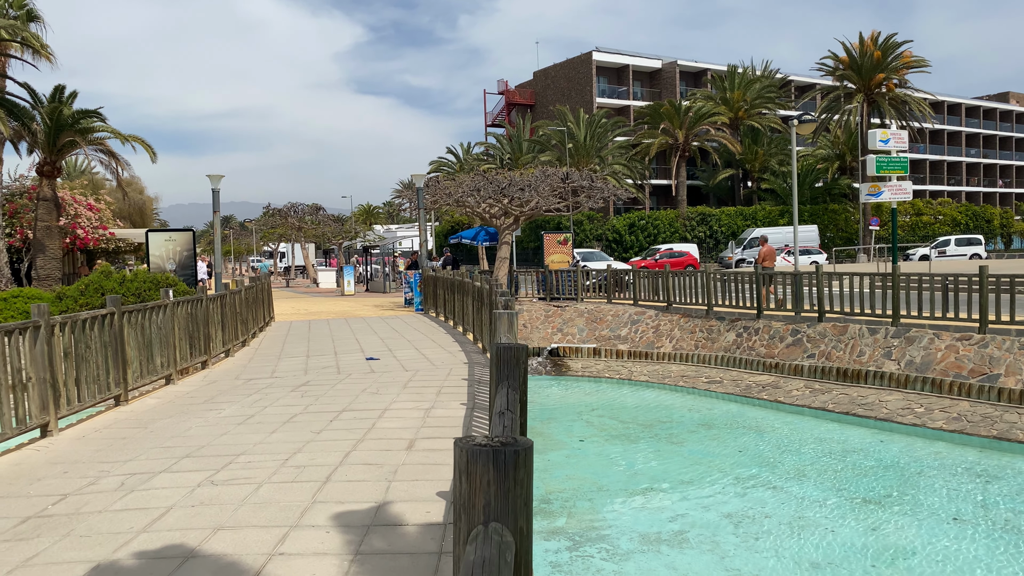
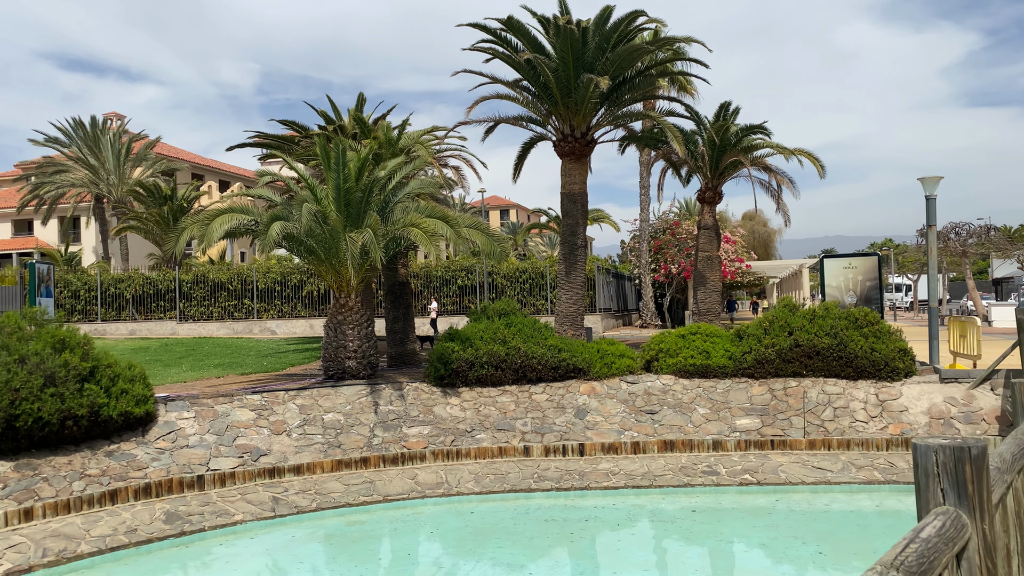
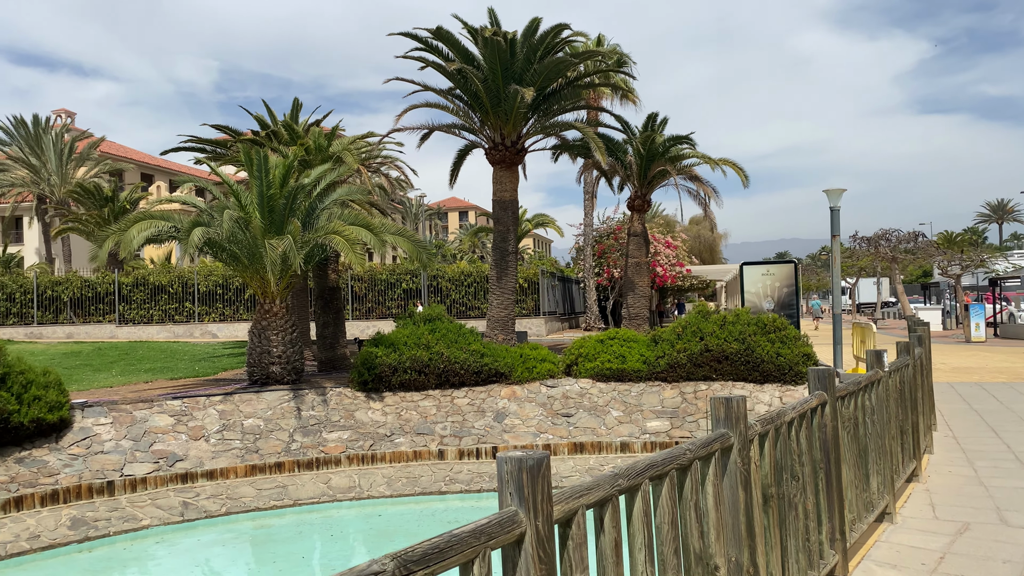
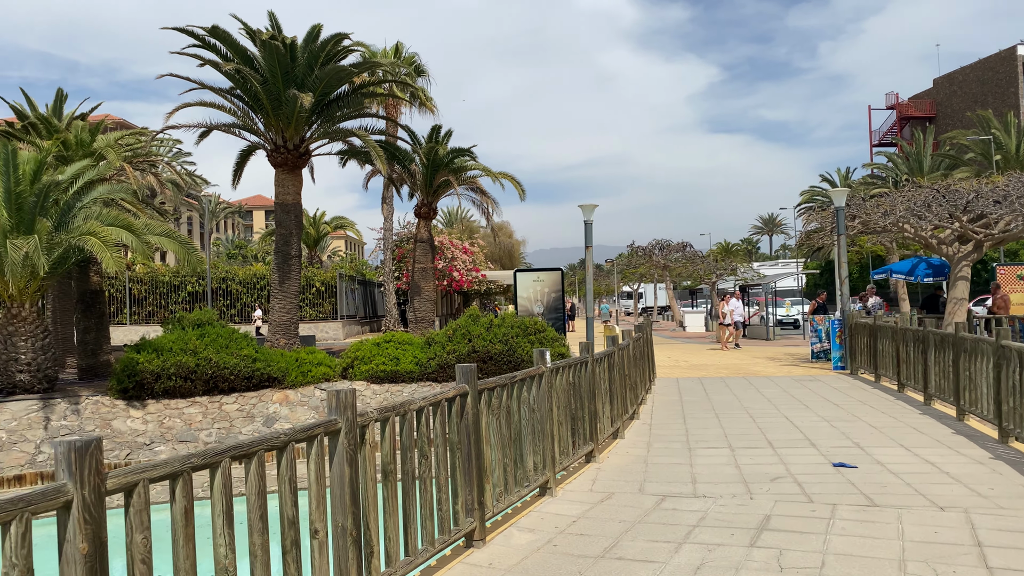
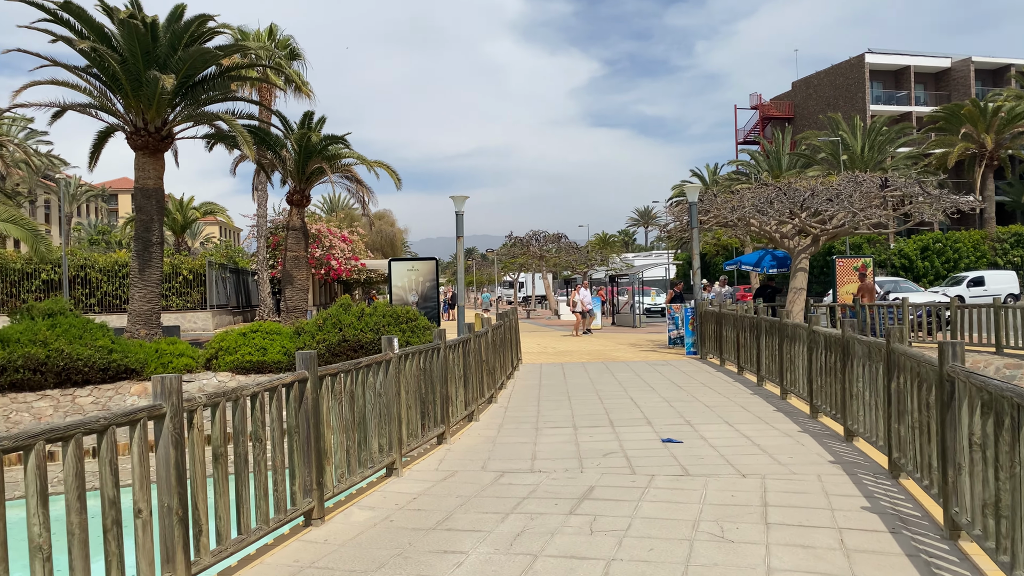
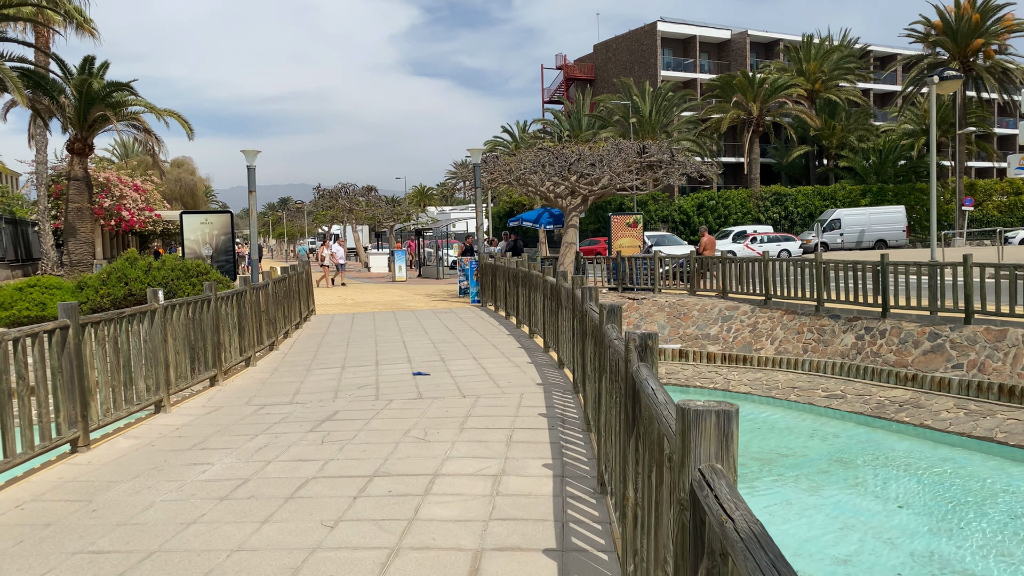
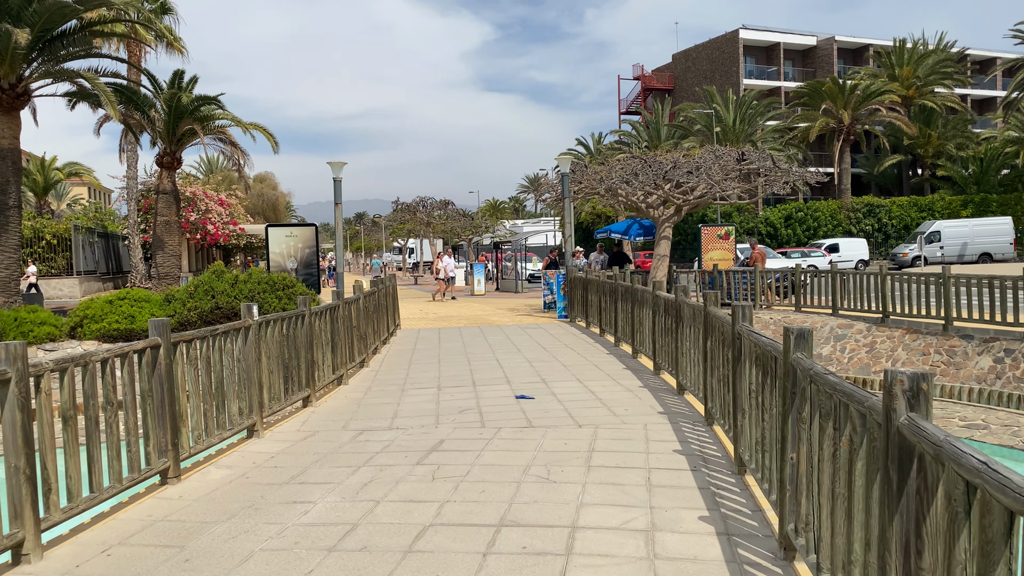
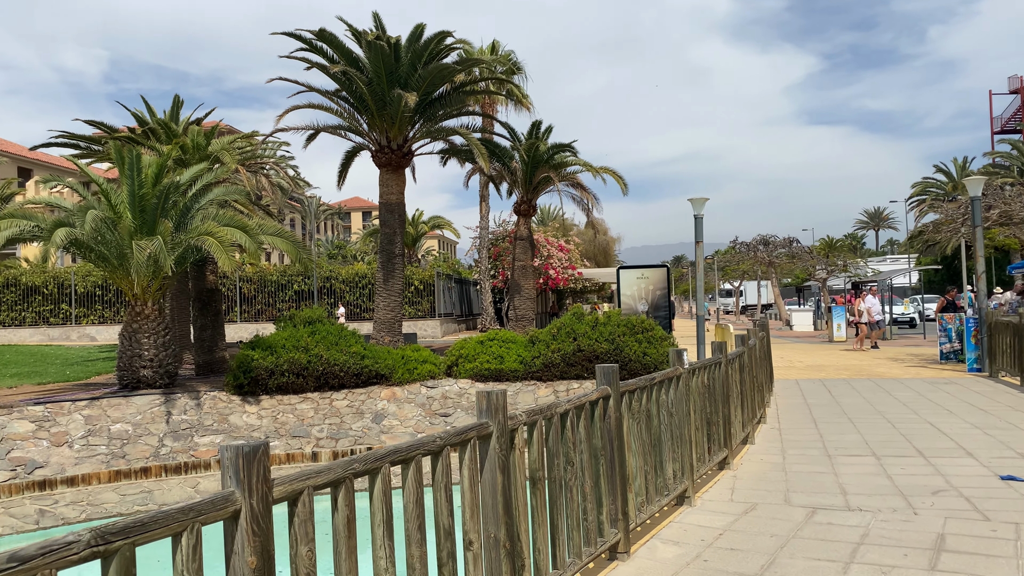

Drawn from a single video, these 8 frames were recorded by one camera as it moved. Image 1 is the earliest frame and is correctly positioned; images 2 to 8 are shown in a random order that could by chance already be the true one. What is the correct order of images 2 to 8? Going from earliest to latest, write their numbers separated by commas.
6, 7, 5, 4, 8, 3, 2
